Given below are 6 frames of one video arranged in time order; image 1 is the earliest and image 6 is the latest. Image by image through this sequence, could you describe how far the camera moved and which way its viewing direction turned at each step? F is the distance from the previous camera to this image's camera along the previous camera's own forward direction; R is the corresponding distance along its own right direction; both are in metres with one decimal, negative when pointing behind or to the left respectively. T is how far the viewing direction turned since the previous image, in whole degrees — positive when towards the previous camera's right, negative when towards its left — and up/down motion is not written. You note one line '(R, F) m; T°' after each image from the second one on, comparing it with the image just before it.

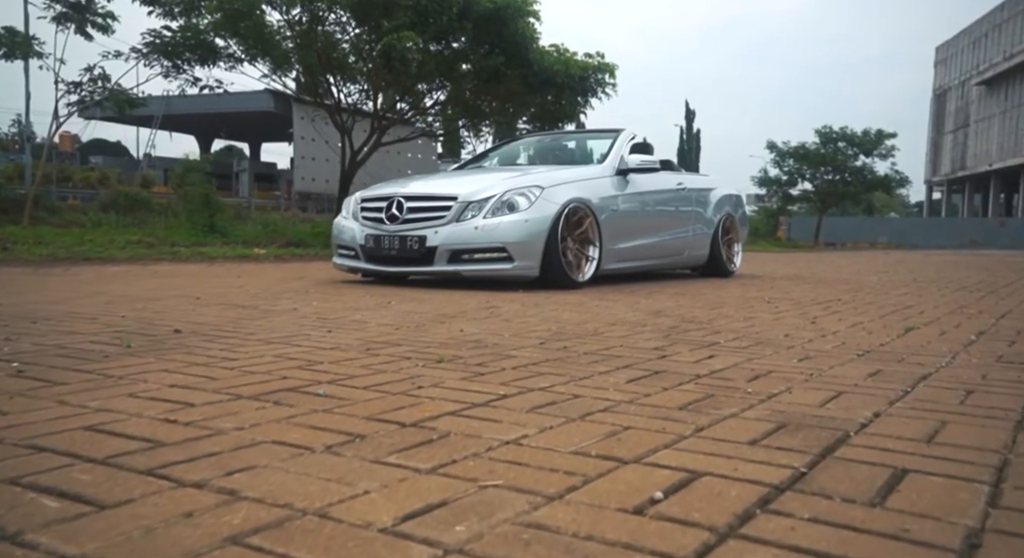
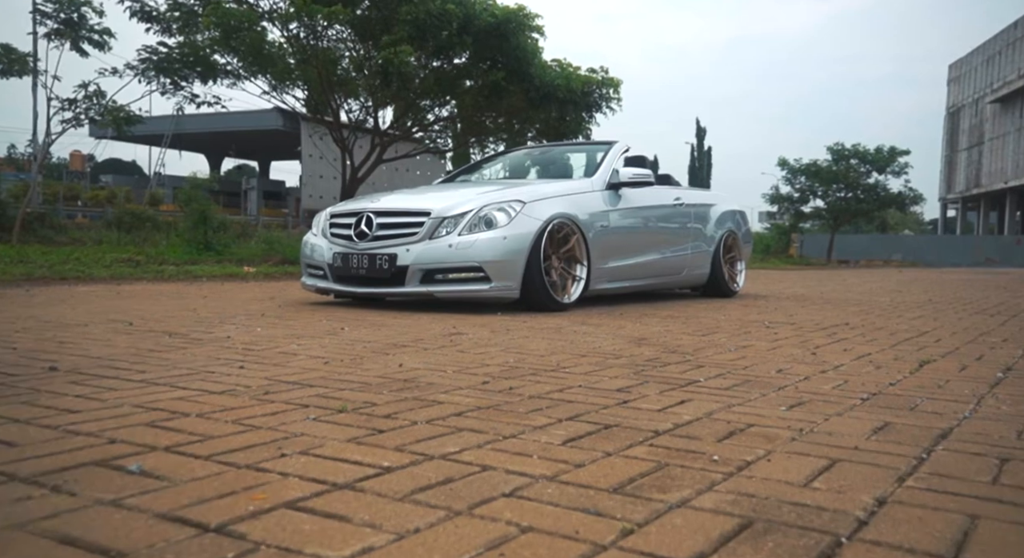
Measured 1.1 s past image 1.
(+0.3, +0.6) m; -1°
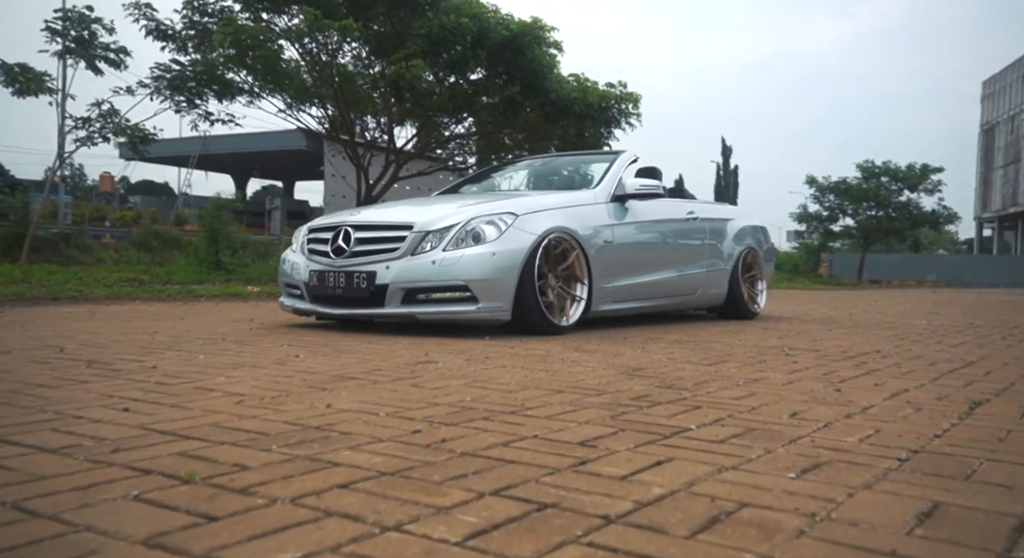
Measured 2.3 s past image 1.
(+0.3, +0.6) m; -2°
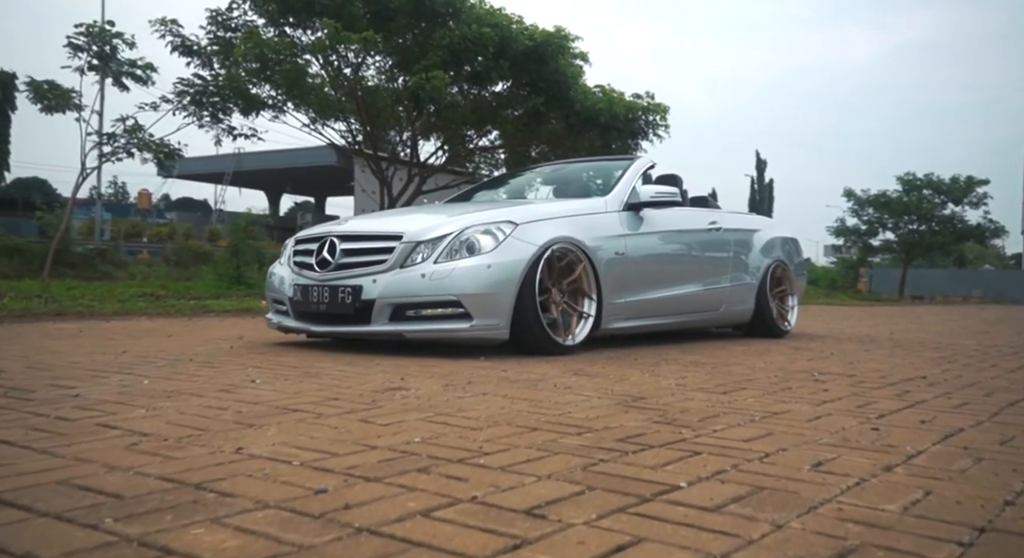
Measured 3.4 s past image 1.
(+0.2, +0.6) m; -2°
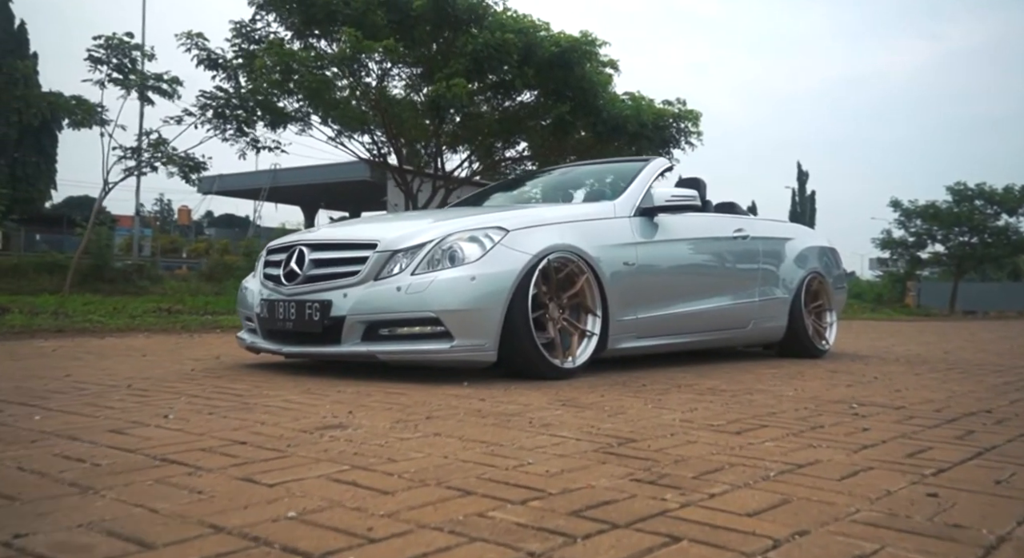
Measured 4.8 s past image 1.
(+0.3, +0.7) m; -3°
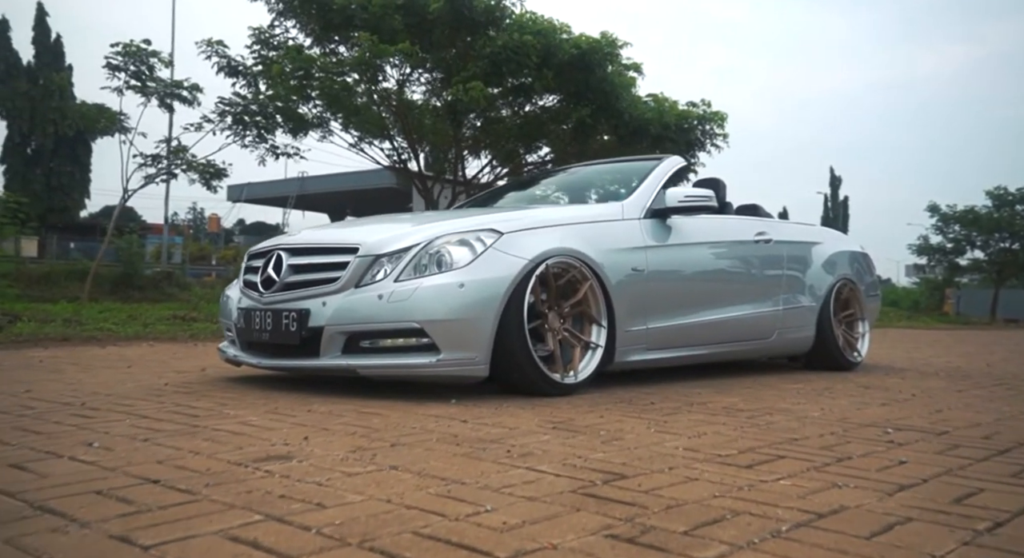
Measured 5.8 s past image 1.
(+0.2, +0.4) m; -2°
